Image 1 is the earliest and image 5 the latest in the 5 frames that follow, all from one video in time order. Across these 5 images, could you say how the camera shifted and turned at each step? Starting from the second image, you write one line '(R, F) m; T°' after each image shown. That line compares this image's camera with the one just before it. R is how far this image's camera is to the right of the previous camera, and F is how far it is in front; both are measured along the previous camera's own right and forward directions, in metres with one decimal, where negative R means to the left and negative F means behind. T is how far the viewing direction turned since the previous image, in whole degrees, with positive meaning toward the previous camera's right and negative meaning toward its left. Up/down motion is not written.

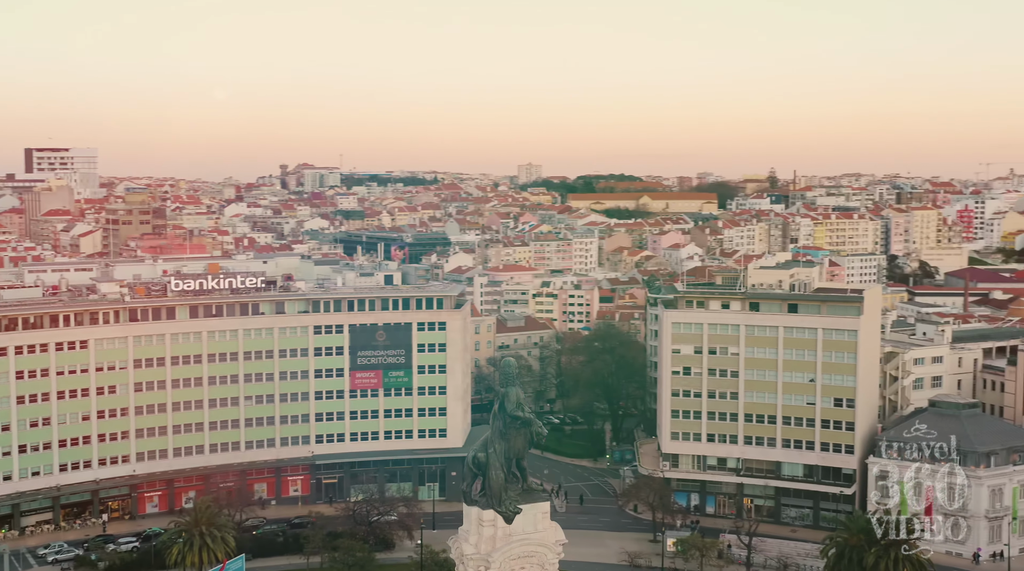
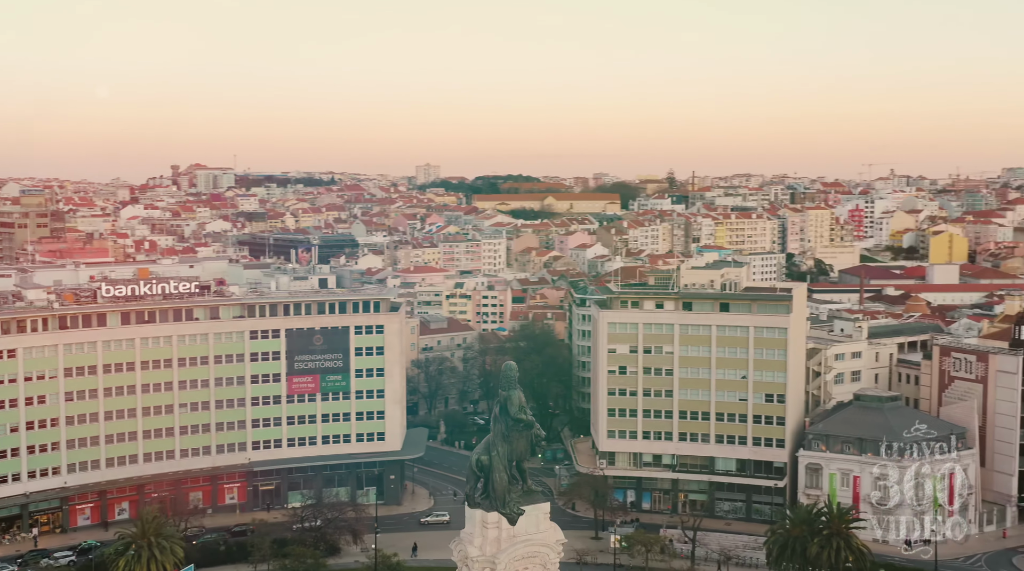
(-3.6, -0.5) m; +6°
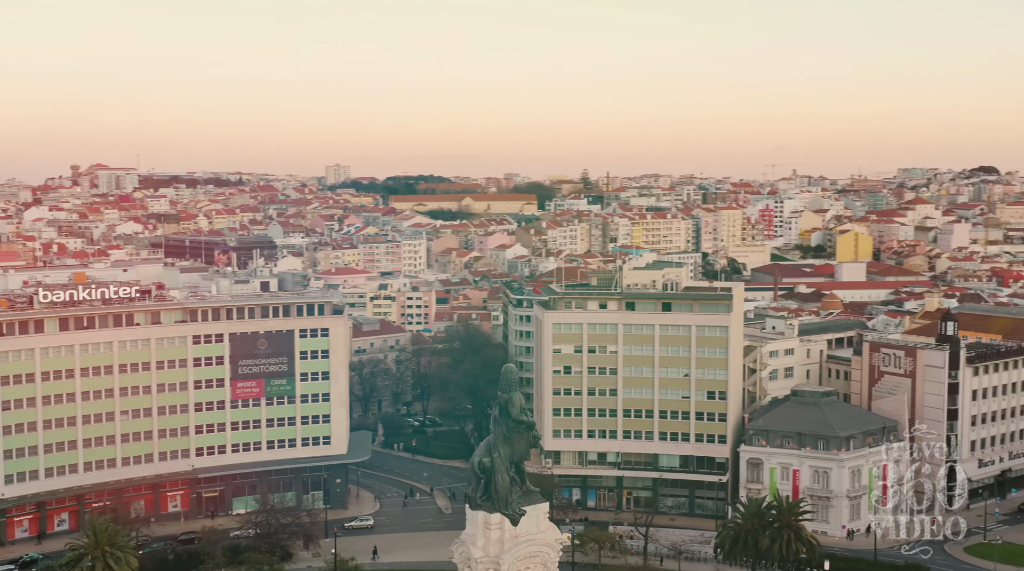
(-3.2, -0.4) m; +5°
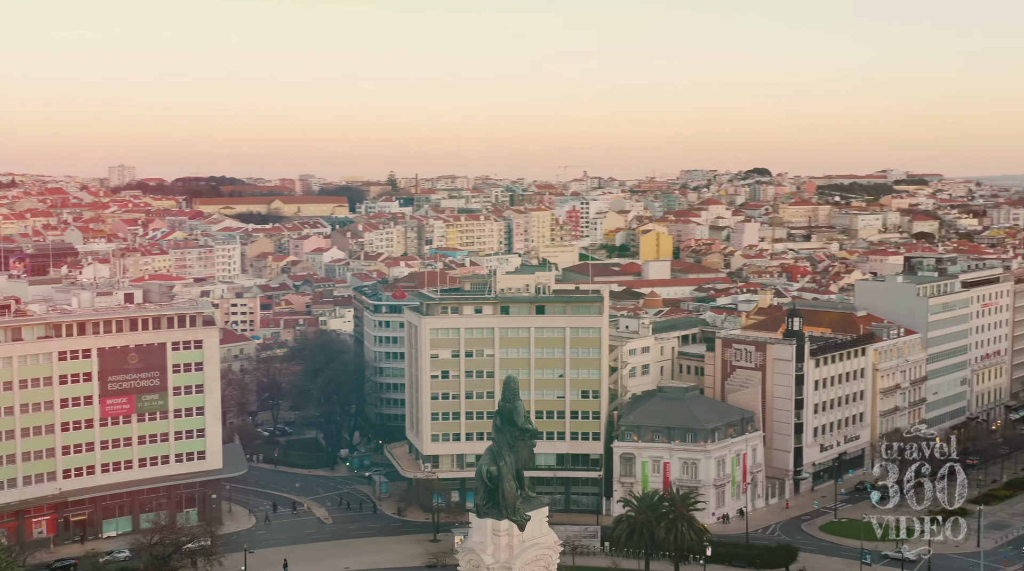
(-7.5, -0.3) m; +12°
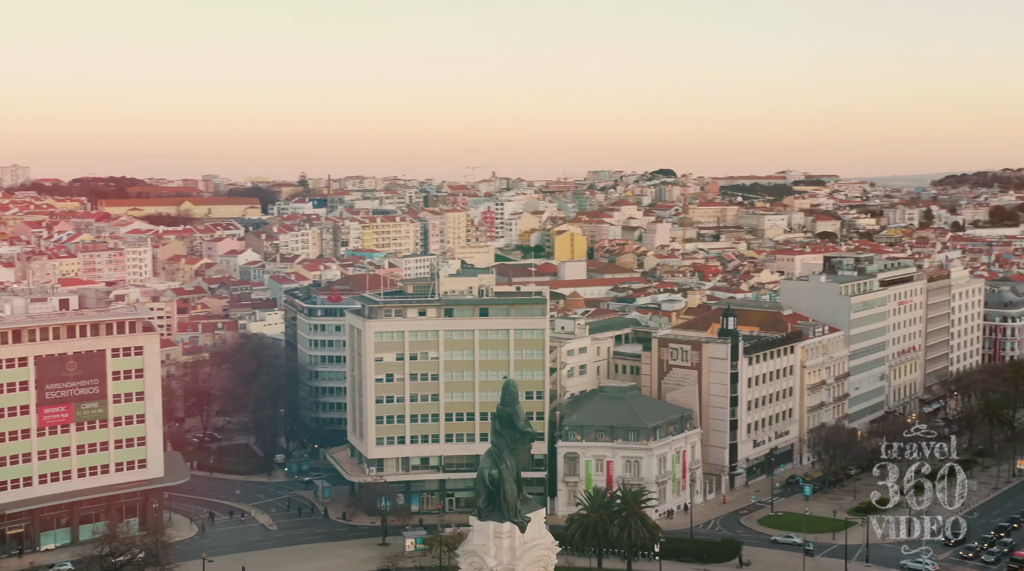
(-3.4, -0.2) m; +5°
